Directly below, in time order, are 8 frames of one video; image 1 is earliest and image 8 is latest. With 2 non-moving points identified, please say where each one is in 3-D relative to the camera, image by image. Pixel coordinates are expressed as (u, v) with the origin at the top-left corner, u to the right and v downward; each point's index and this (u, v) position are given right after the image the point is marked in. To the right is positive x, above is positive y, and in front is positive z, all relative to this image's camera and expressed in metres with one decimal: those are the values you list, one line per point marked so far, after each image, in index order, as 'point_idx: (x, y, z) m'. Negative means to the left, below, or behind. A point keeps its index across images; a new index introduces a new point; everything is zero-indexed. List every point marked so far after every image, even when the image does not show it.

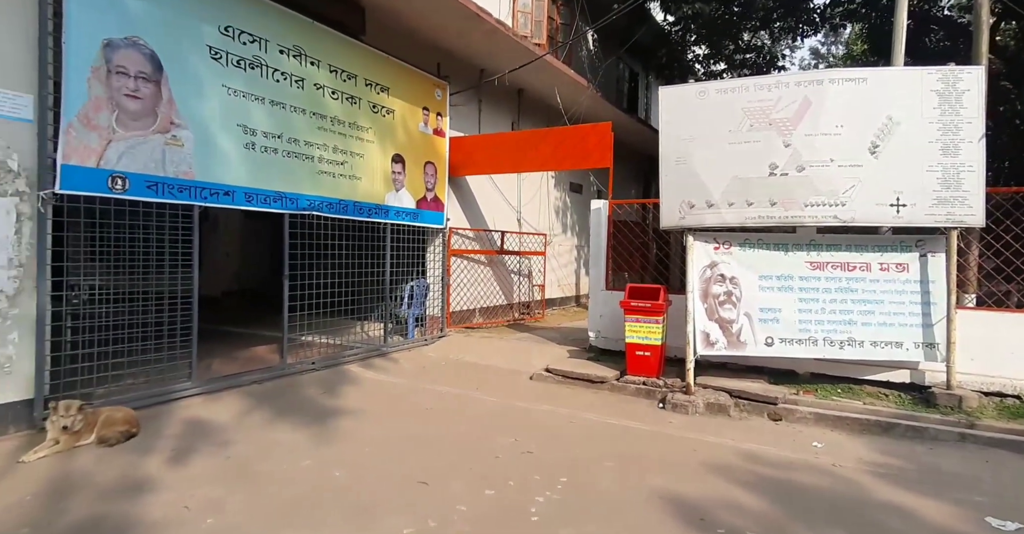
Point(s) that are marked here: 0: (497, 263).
0: (-0.2, +0.1, +10.3) m
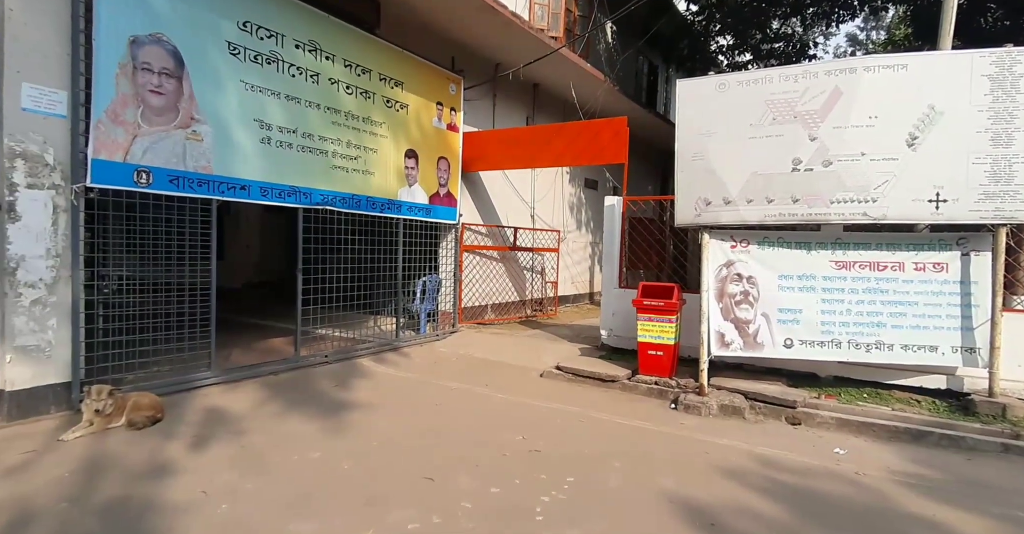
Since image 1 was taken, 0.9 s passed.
0: (0.0, +0.1, +10.2) m
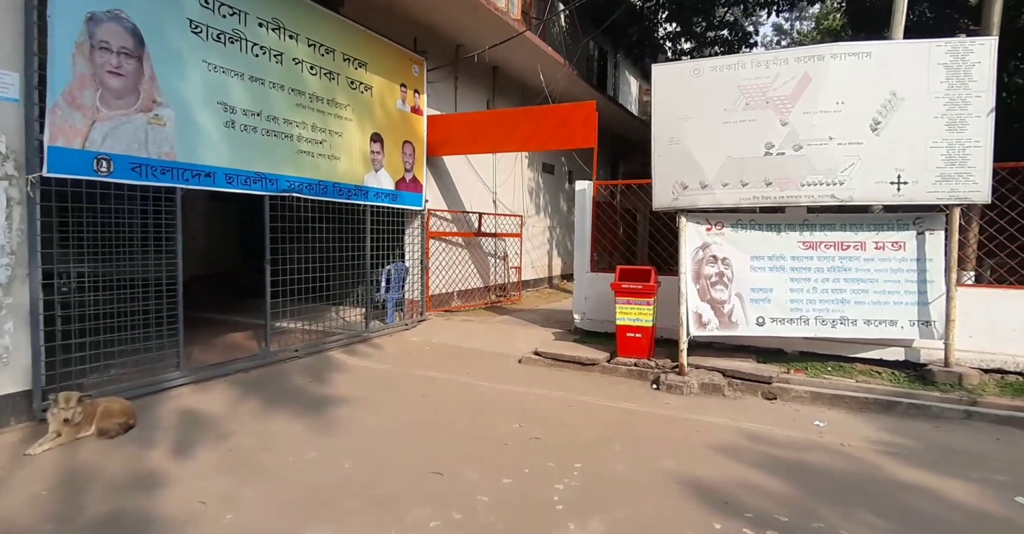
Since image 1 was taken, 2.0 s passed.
0: (-0.6, +0.4, +10.1) m
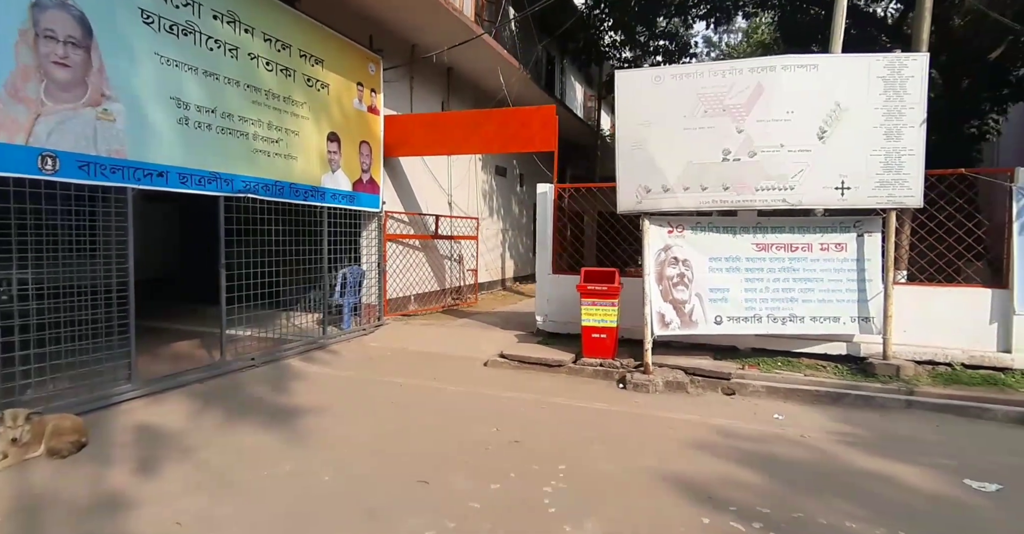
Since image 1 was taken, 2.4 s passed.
0: (-1.4, +0.3, +10.0) m
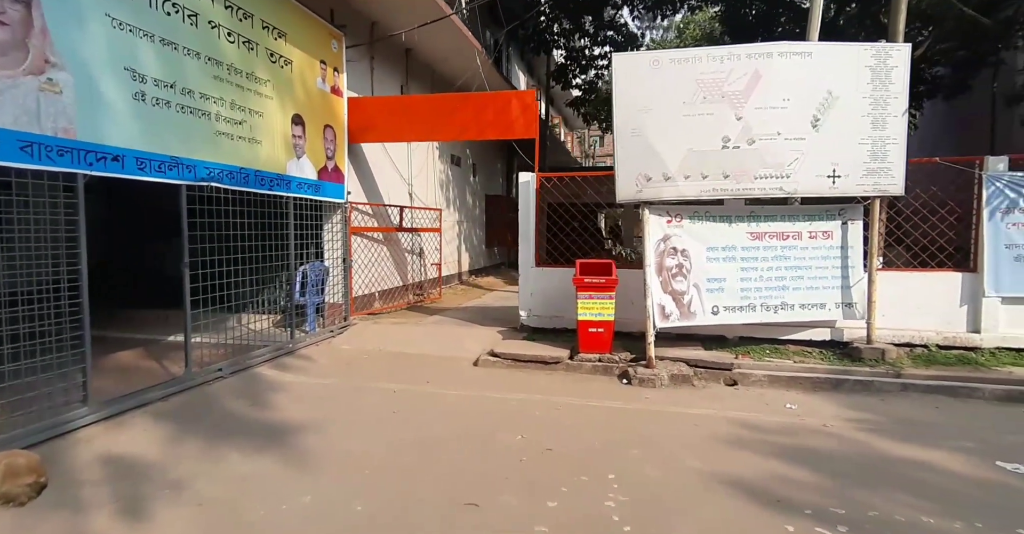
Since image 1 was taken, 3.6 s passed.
0: (-1.9, +0.4, +9.4) m
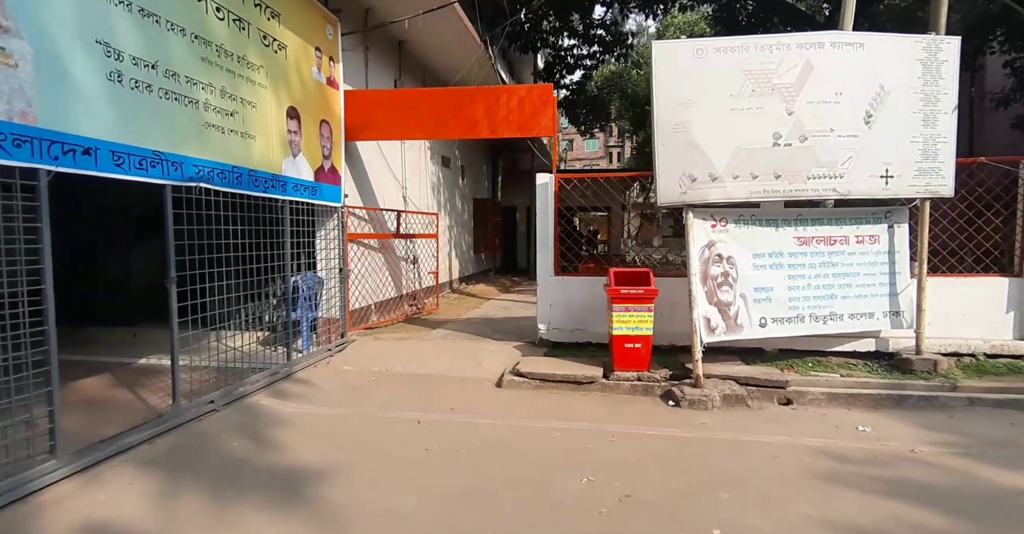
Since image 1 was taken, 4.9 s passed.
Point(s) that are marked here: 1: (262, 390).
0: (-1.8, +0.3, +8.6) m
1: (-2.3, -1.1, +5.5) m
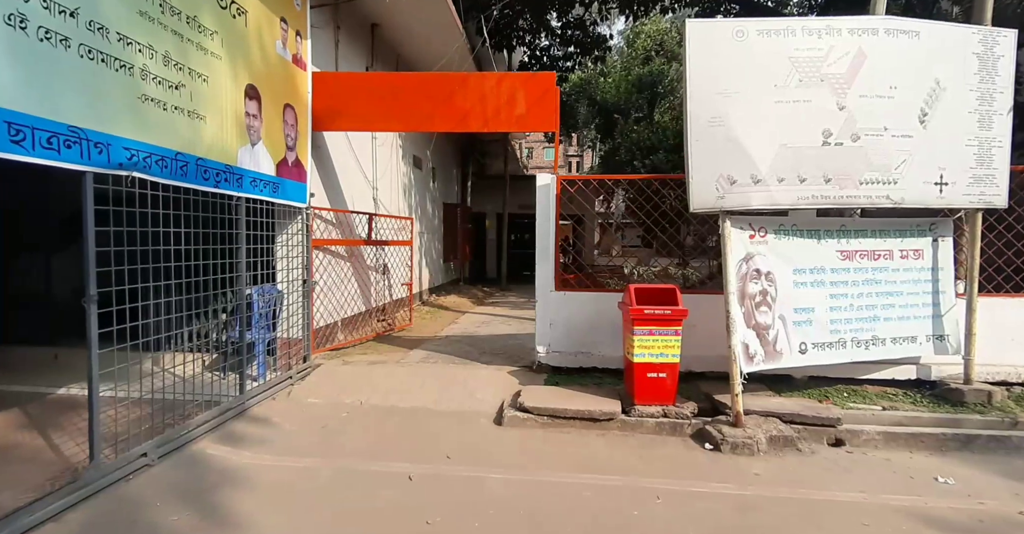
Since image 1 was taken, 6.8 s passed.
0: (-2.0, +0.1, +7.6) m
1: (-2.2, -1.2, +4.4) m
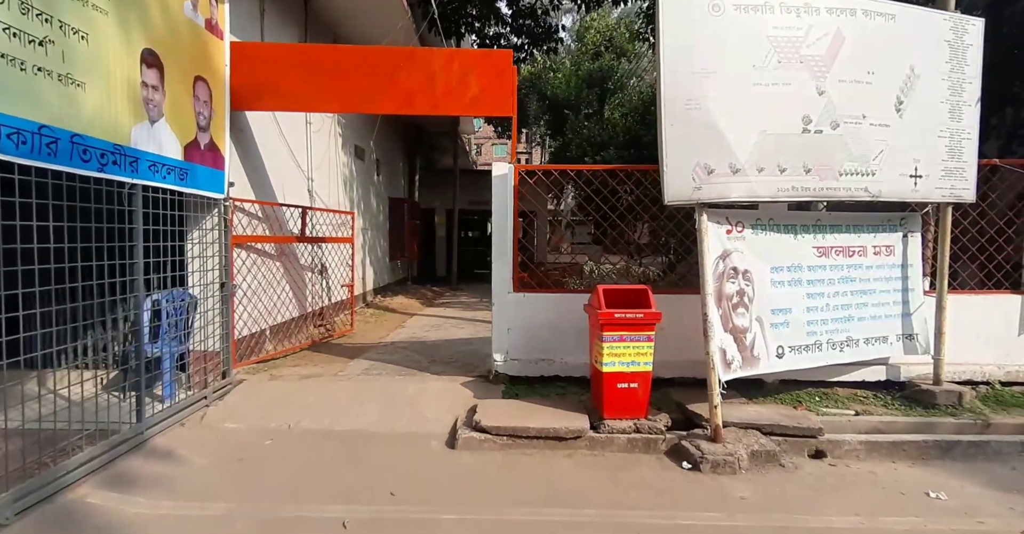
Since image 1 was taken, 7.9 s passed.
0: (-2.5, +0.1, +6.8) m
1: (-2.5, -1.2, +3.6) m
